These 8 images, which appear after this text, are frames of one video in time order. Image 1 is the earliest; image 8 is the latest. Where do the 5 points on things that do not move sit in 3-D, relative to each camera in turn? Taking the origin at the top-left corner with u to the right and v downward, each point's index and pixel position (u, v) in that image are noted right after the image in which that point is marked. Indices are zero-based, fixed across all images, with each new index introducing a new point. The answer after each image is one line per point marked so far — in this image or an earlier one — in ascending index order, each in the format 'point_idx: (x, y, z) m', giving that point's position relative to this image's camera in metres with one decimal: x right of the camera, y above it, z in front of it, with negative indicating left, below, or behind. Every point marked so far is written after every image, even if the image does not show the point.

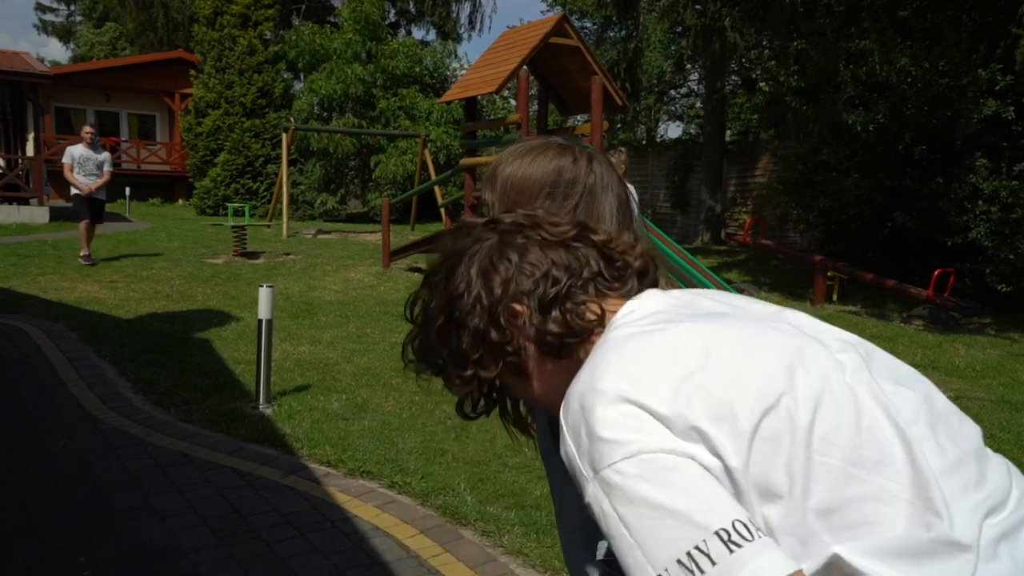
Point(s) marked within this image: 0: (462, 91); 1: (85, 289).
0: (-0.7, +2.7, +9.7) m
1: (-5.6, 0.0, +9.3) m
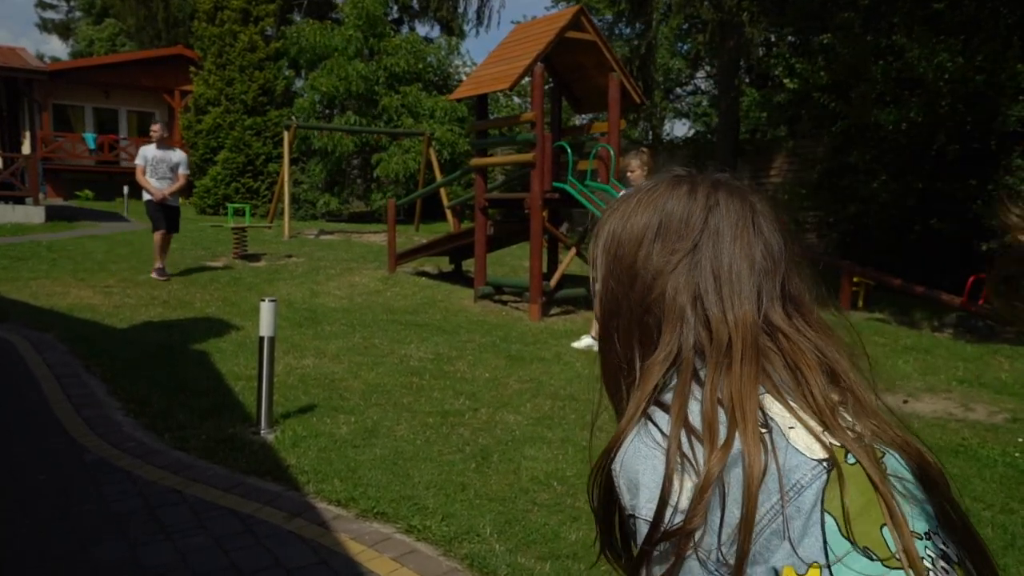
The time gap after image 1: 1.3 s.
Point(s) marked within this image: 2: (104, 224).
0: (-0.5, +2.6, +9.3) m
1: (-5.5, -0.1, +8.9) m
2: (-10.2, +1.6, +17.7) m
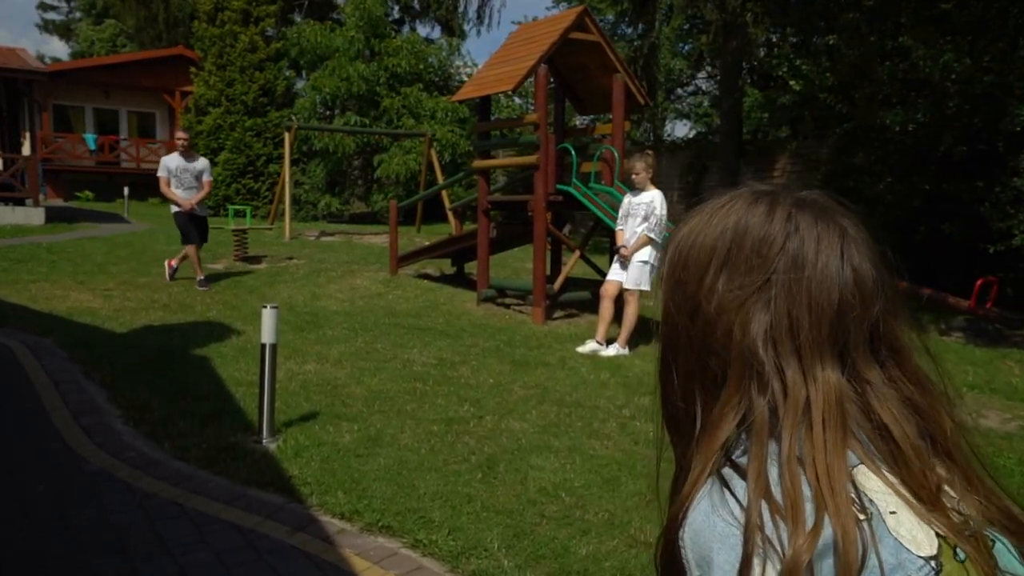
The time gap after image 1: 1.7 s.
0: (-0.5, +2.6, +9.2) m
1: (-5.4, -0.1, +8.9) m
2: (-10.2, +1.6, +17.6) m
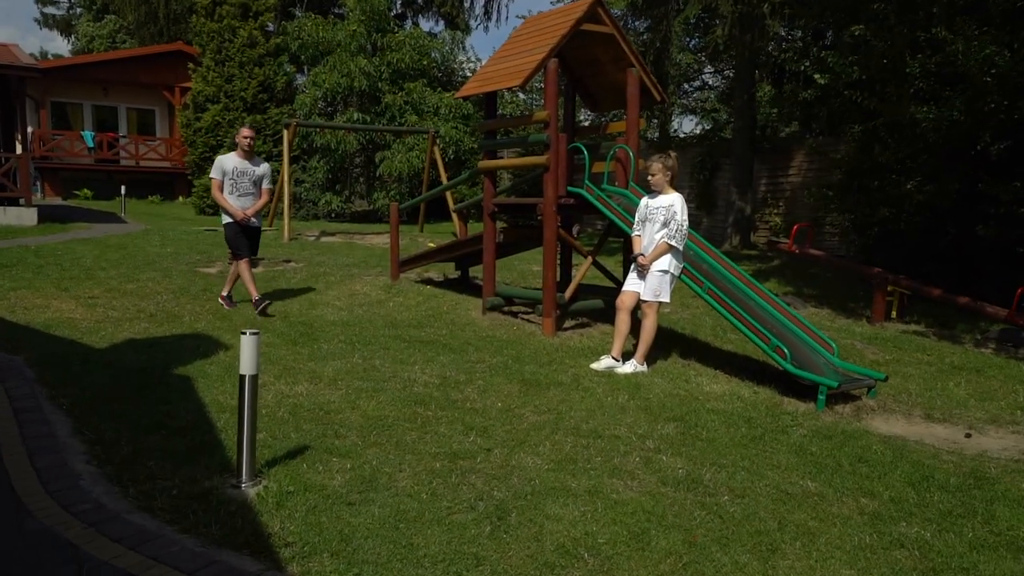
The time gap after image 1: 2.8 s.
0: (-0.4, +2.5, +8.6) m
1: (-5.3, -0.2, +8.4) m
2: (-10.0, +1.5, +17.1) m
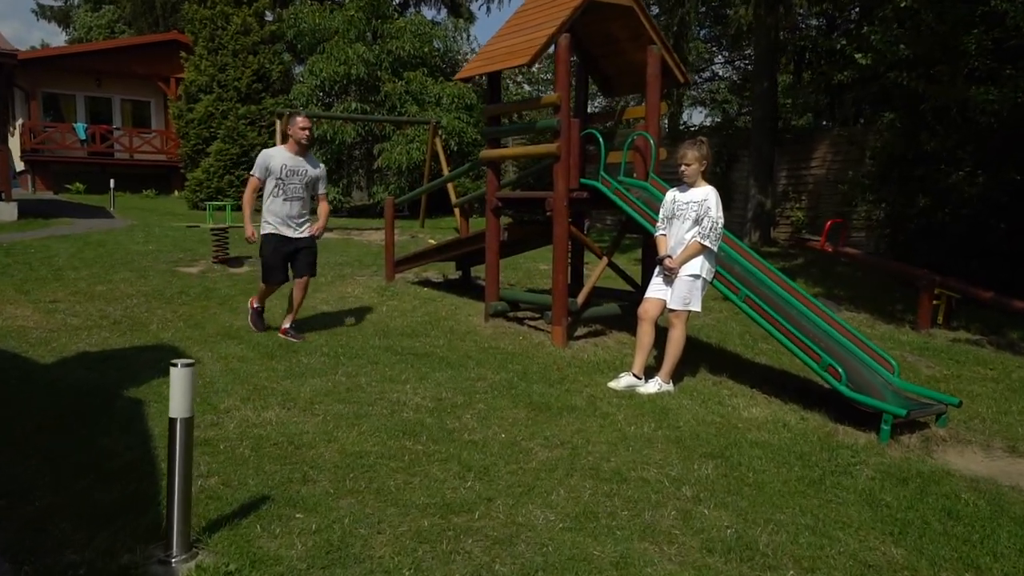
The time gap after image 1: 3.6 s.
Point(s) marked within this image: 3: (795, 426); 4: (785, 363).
0: (-0.3, +2.4, +7.7) m
1: (-5.3, -0.3, +7.5) m
2: (-9.9, +1.5, +16.3) m
3: (+2.0, -1.0, +5.0) m
4: (+2.7, -0.7, +6.9) m
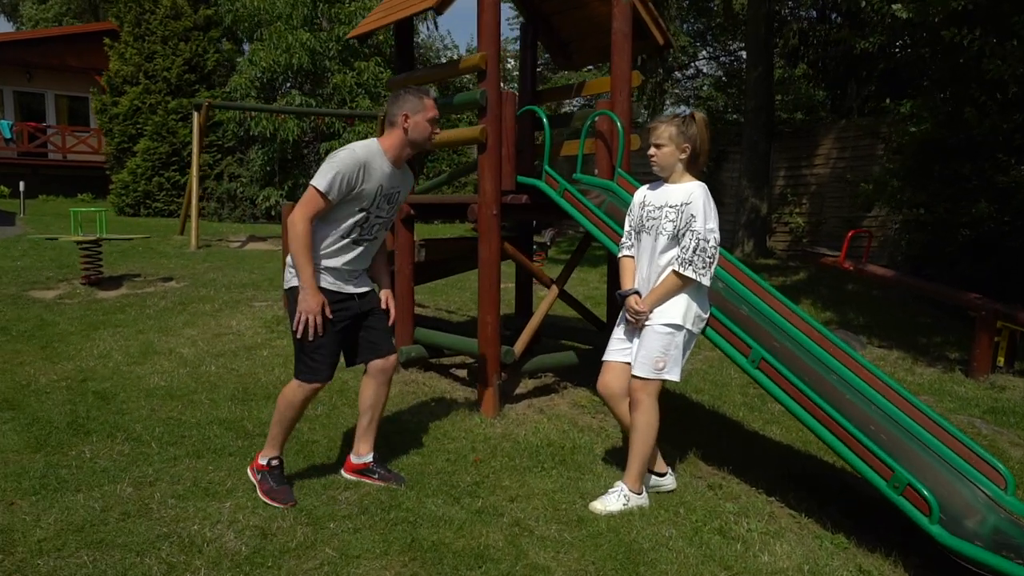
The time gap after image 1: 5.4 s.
0: (-1.0, +2.1, +5.6) m
1: (-5.9, -0.6, +5.2) m
2: (-10.8, +1.1, +14.0) m
3: (+1.4, -1.3, +3.0) m
4: (+2.0, -1.0, +4.8) m
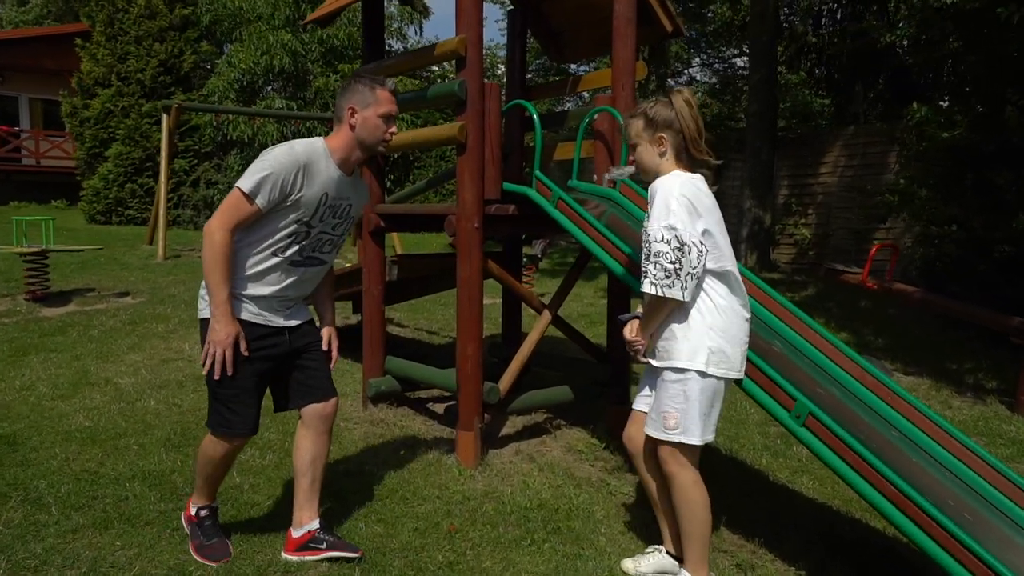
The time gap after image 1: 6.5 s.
0: (-1.1, +2.0, +4.9) m
1: (-6.0, -0.8, +4.4) m
2: (-11.0, +0.9, +13.1) m
3: (+1.4, -1.4, +2.2) m
4: (+1.9, -1.2, +4.1) m
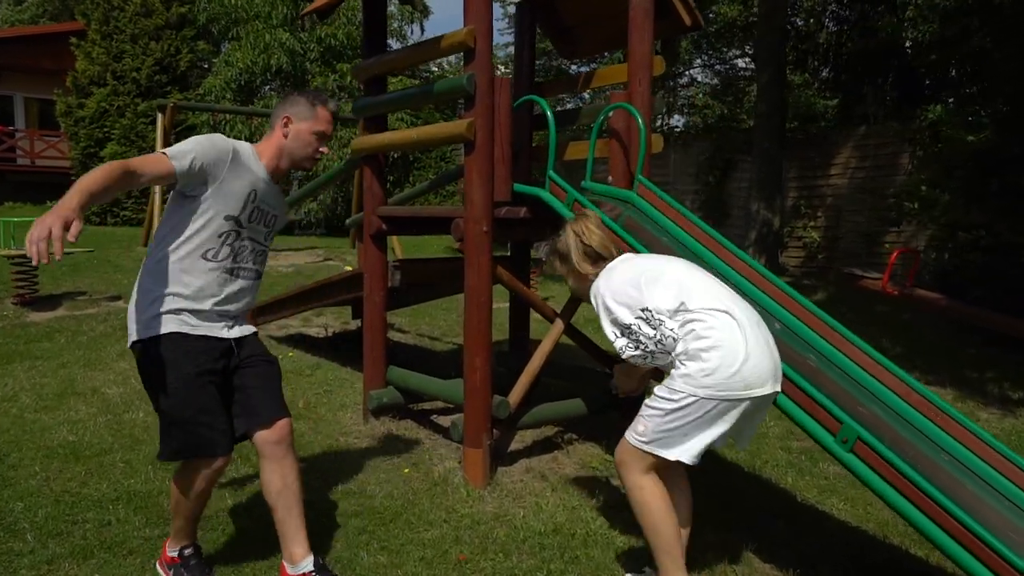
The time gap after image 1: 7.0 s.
0: (-1.0, +1.9, +4.6) m
1: (-6.0, -0.8, +4.1) m
2: (-10.9, +0.9, +12.8) m
3: (+1.4, -1.5, +1.9) m
4: (+2.0, -1.2, +3.8) m
